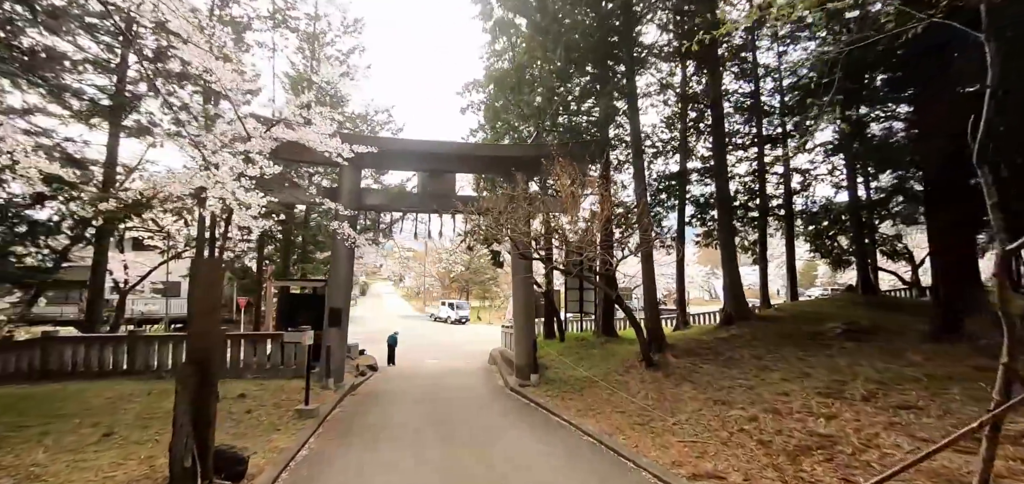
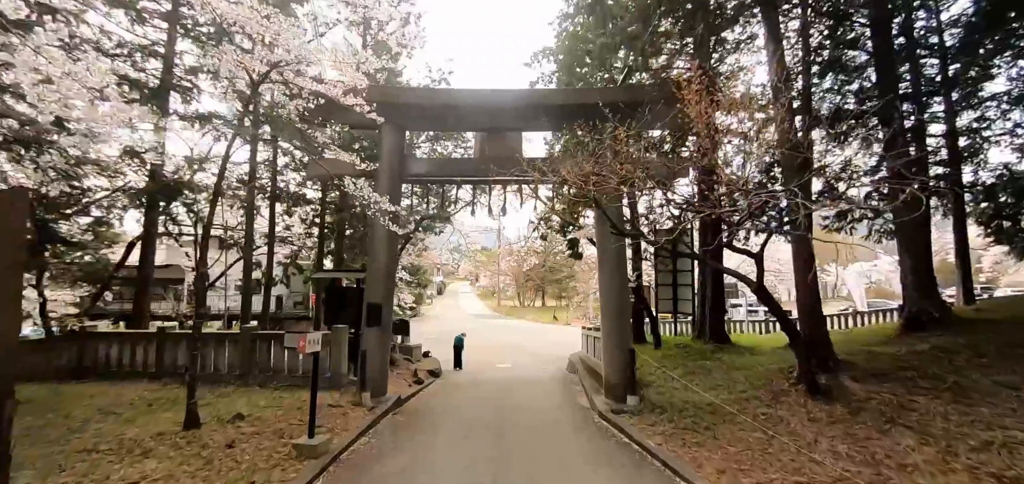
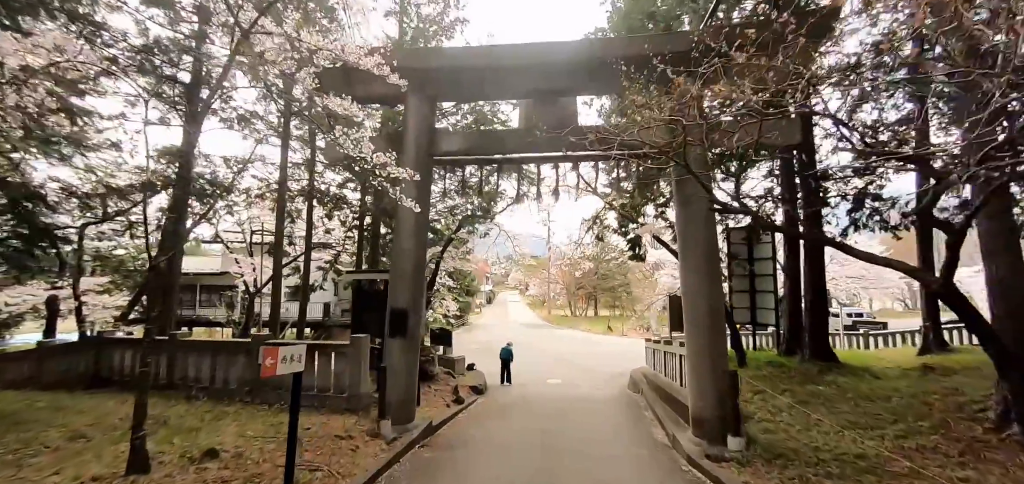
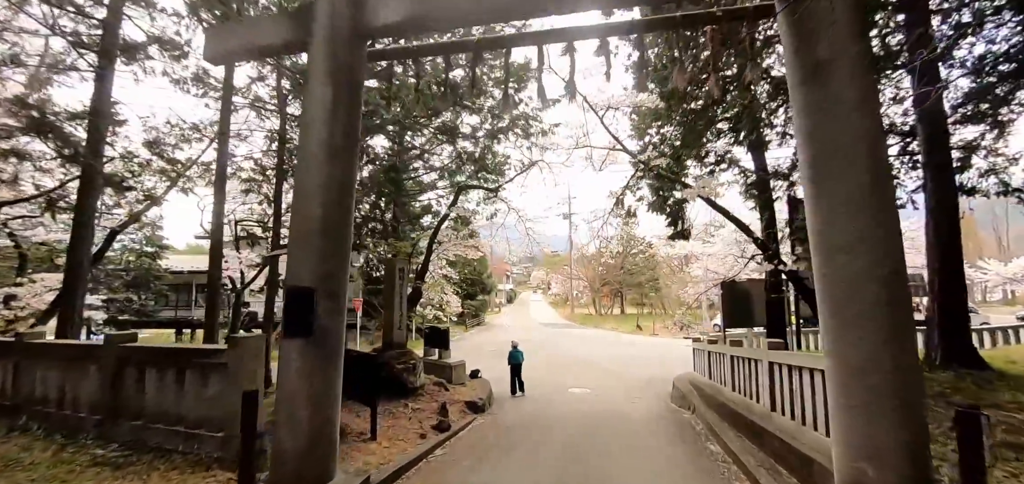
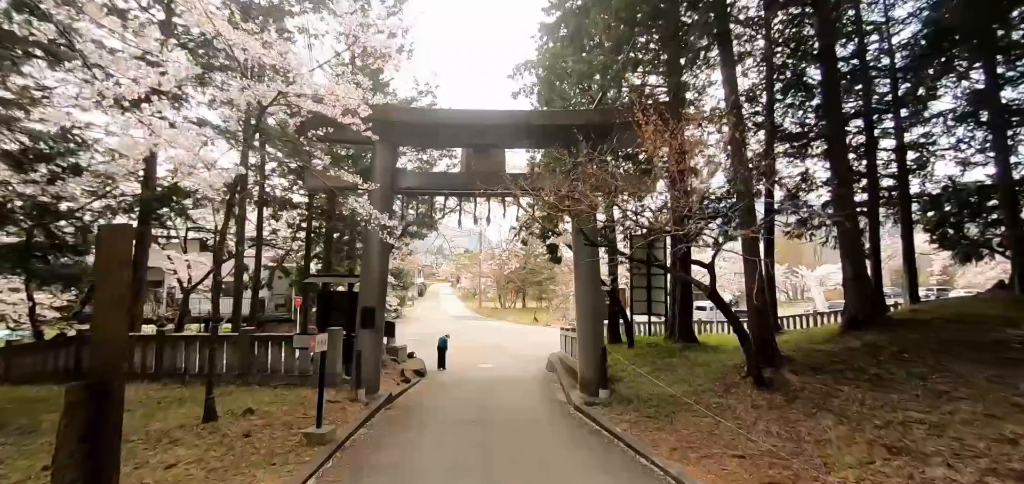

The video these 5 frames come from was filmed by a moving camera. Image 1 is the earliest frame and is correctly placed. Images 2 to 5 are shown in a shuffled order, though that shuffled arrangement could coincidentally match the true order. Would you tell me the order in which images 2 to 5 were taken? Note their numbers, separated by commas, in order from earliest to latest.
5, 2, 3, 4
